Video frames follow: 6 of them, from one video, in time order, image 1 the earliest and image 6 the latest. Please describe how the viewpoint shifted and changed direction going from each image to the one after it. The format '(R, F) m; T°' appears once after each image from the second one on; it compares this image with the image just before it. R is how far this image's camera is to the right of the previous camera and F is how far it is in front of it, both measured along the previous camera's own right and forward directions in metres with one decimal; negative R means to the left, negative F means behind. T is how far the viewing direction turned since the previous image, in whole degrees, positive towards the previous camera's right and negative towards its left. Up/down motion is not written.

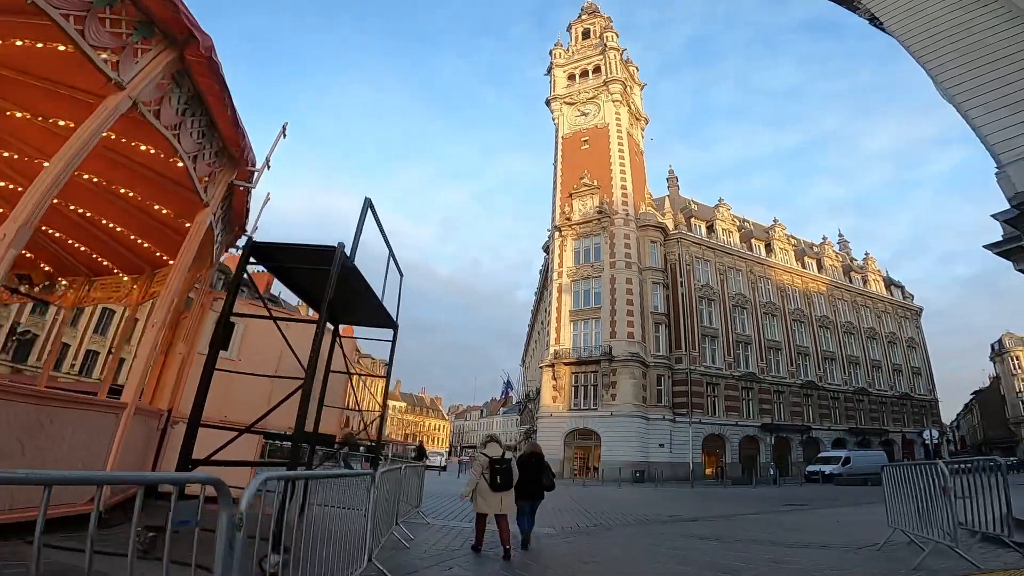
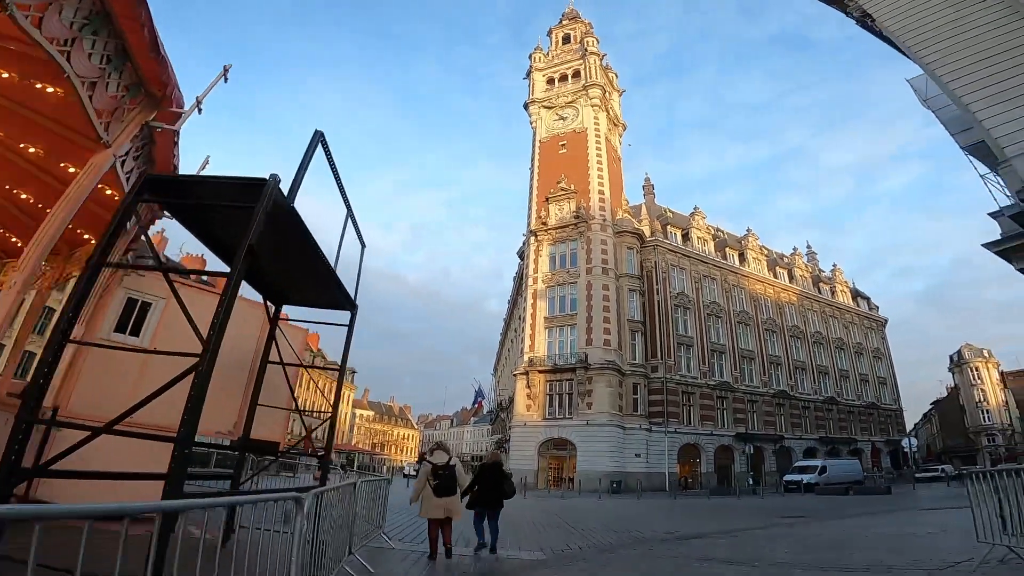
(-0.1, +1.2) m; +3°
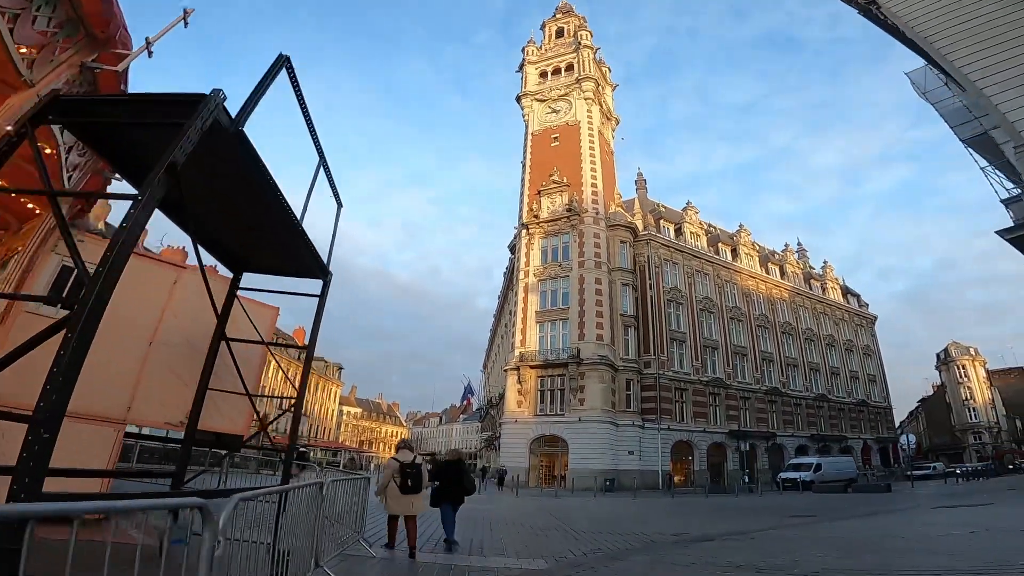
(-0.1, +0.9) m; +1°
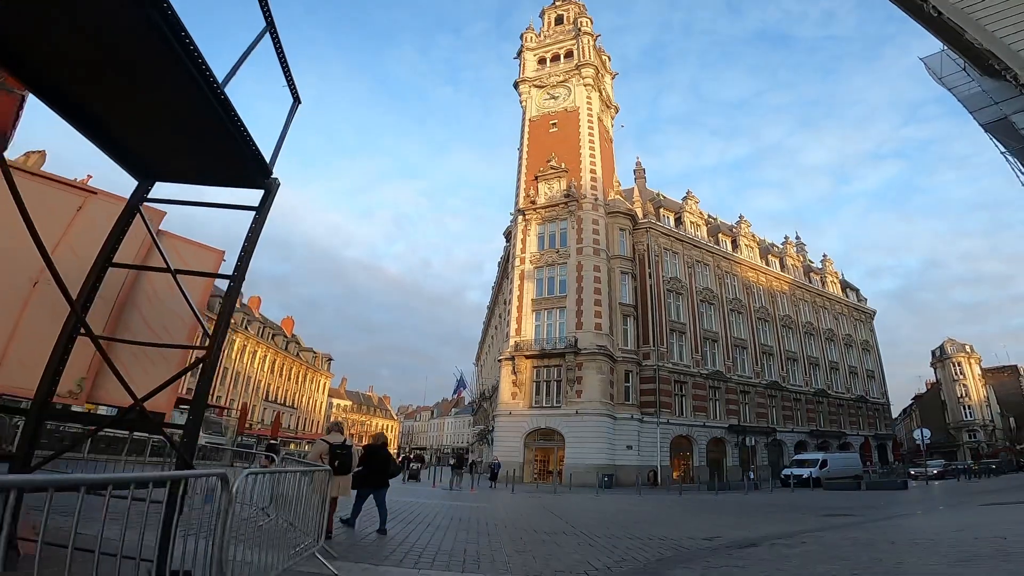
(-0.1, +1.5) m; +1°
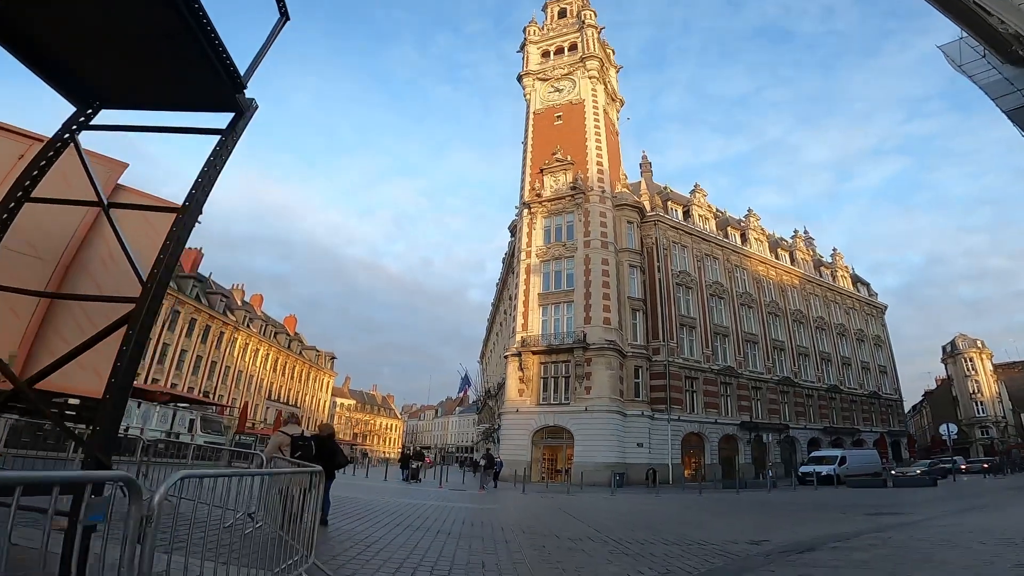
(-0.2, +0.9) m; 0°
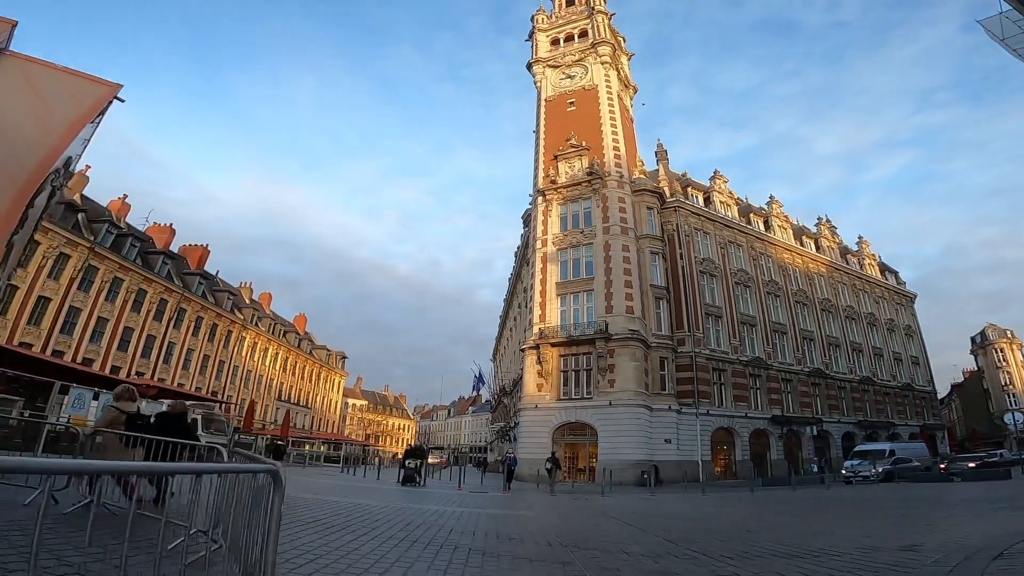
(-0.4, +1.8) m; -1°
